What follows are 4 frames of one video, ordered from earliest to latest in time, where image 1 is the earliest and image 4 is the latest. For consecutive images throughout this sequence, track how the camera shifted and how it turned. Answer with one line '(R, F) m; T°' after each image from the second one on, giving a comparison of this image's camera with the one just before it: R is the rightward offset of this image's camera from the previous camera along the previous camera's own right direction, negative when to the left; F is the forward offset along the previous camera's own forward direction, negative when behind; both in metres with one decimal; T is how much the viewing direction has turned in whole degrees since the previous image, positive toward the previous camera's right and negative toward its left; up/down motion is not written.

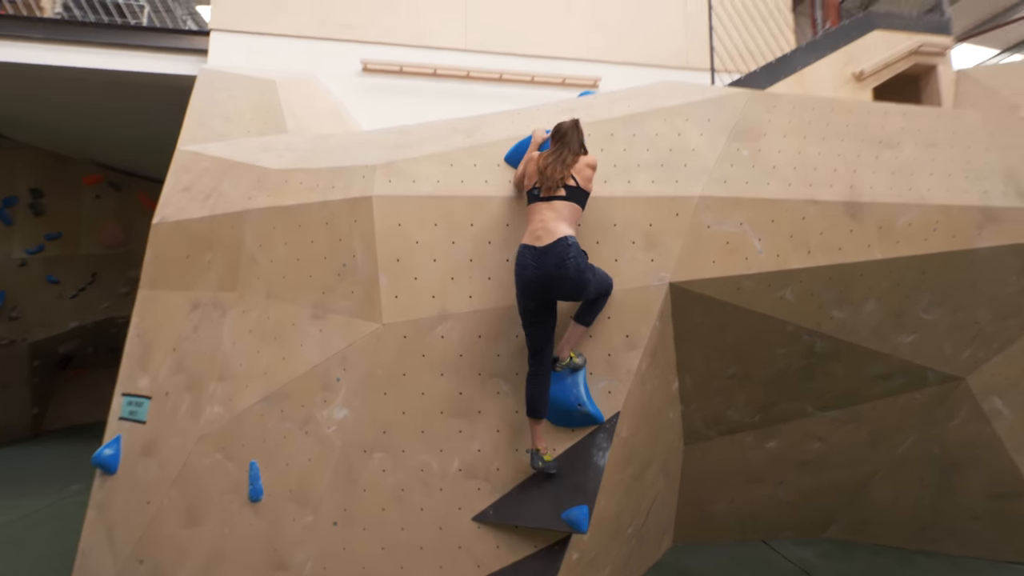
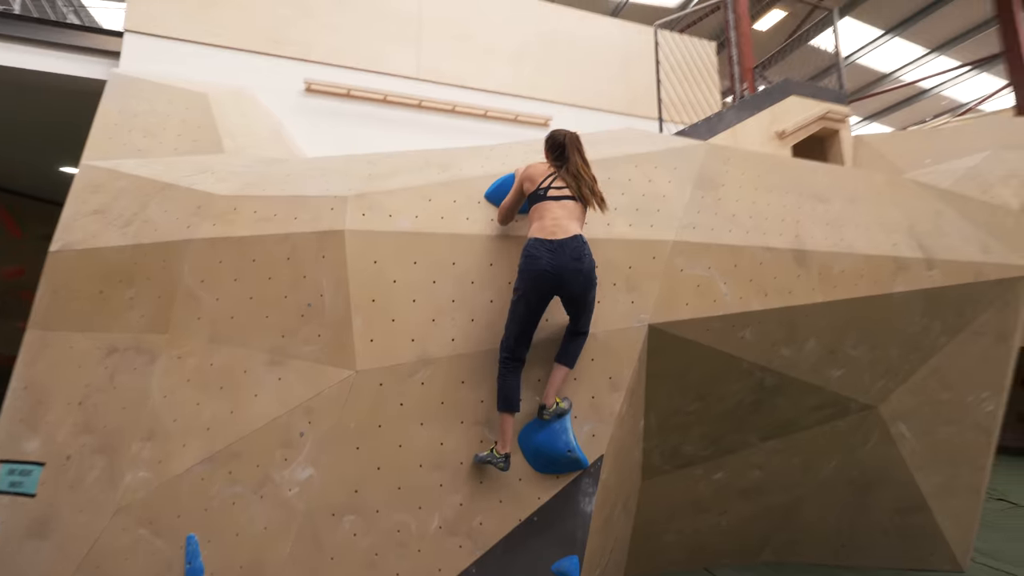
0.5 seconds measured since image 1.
(-0.3, +0.1) m; +11°
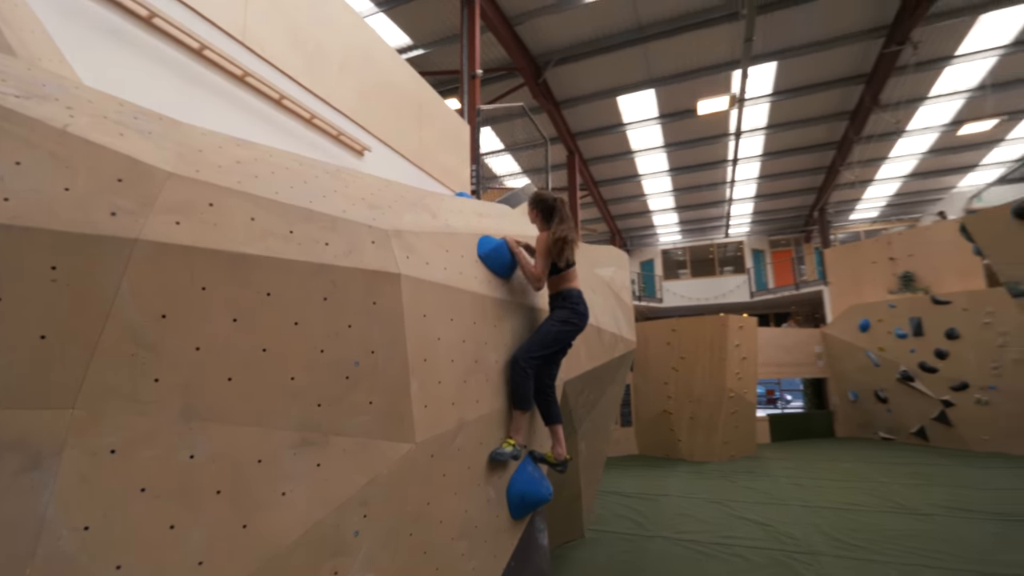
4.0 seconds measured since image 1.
(-1.8, +0.7) m; +50°
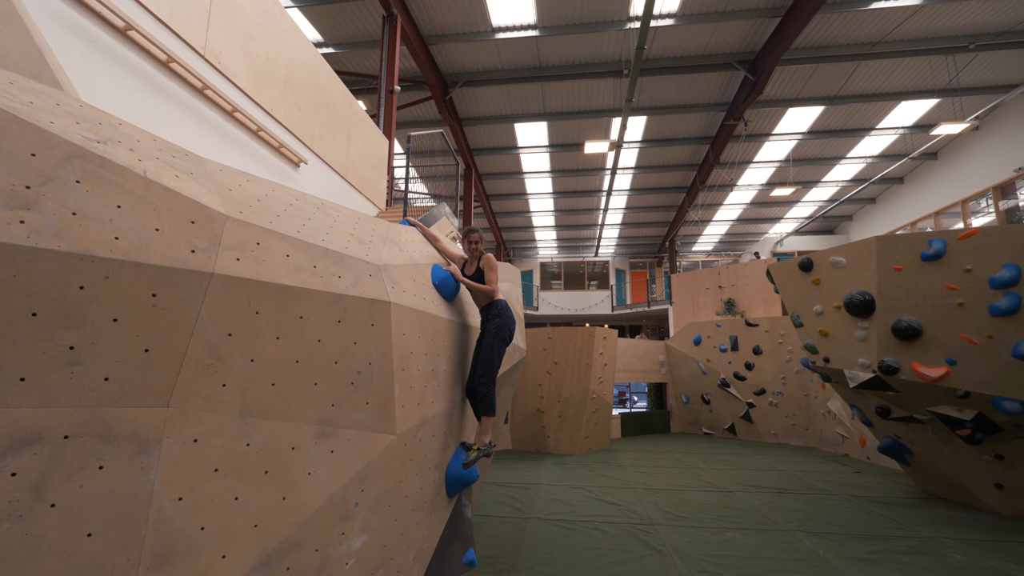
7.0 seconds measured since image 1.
(-0.4, -0.5) m; +15°
